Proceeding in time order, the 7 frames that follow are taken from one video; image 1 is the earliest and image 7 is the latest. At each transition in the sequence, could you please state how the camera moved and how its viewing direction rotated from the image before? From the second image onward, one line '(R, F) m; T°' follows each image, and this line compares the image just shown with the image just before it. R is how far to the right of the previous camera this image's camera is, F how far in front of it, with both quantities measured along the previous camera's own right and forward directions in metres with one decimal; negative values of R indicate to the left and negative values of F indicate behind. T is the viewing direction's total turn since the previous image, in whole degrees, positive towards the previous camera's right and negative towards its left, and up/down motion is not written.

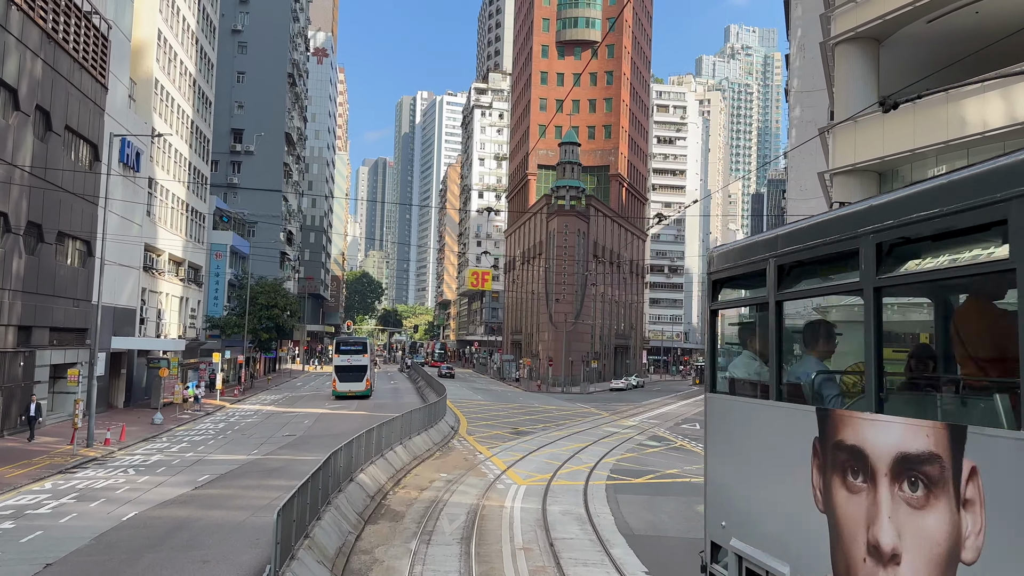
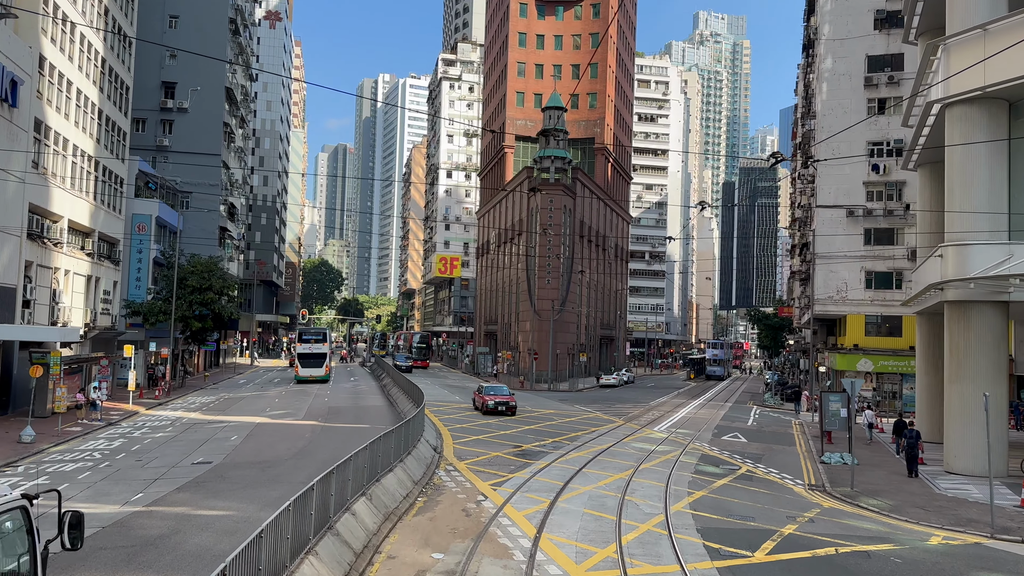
(-1.3, +8.9) m; +3°
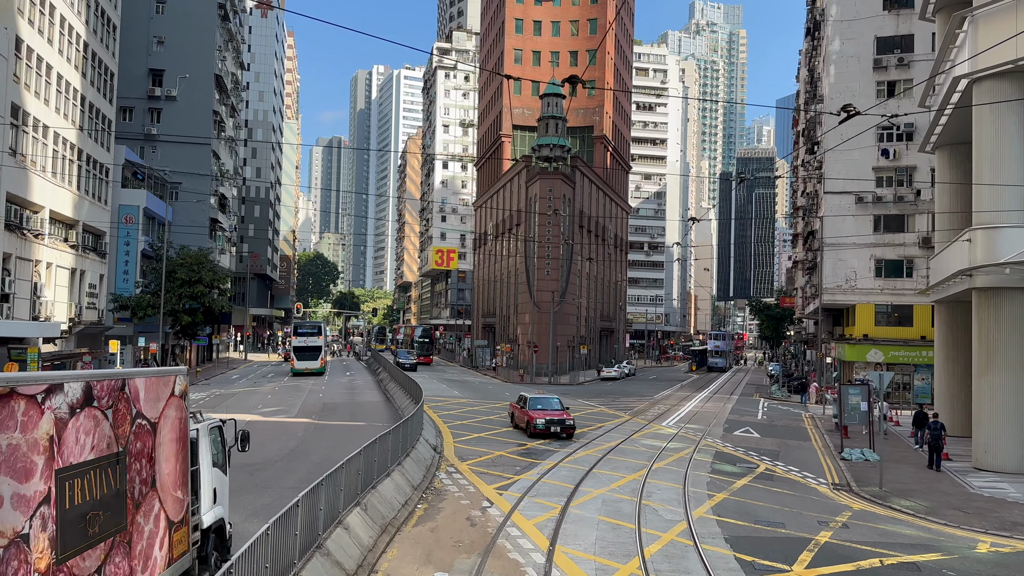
(-0.2, +1.4) m; 0°
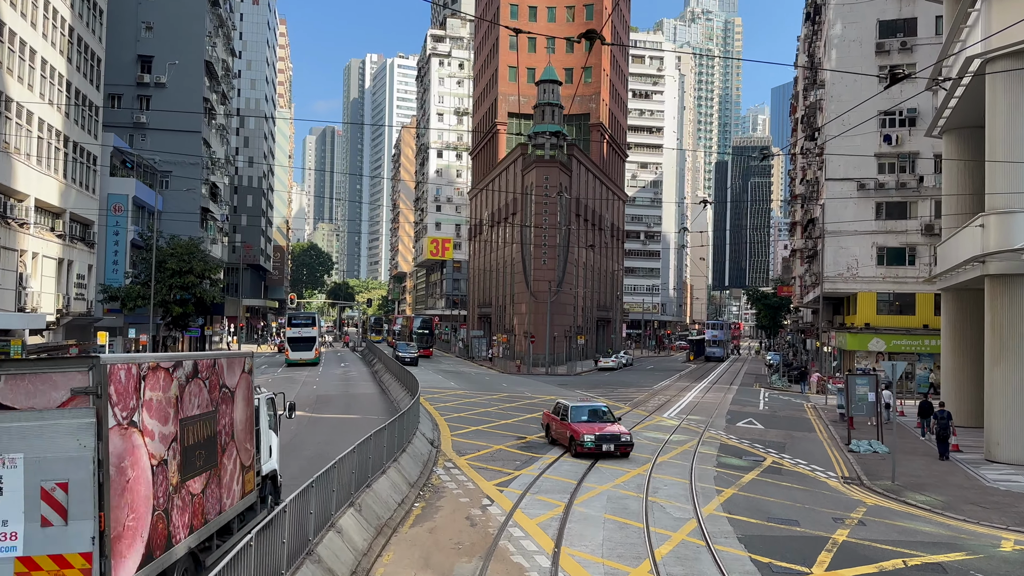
(-0.1, +0.7) m; 0°
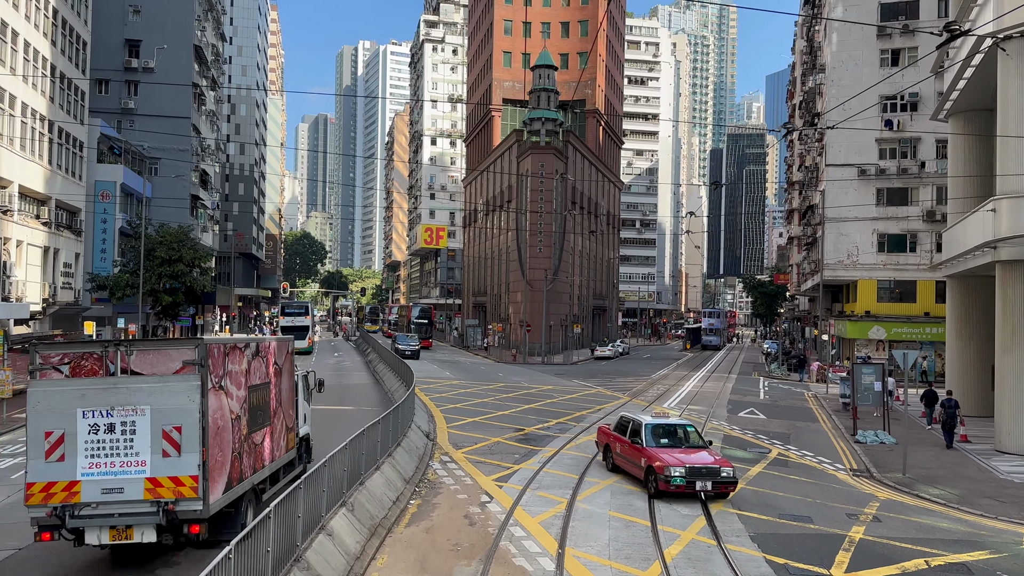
(-0.1, +0.7) m; 0°
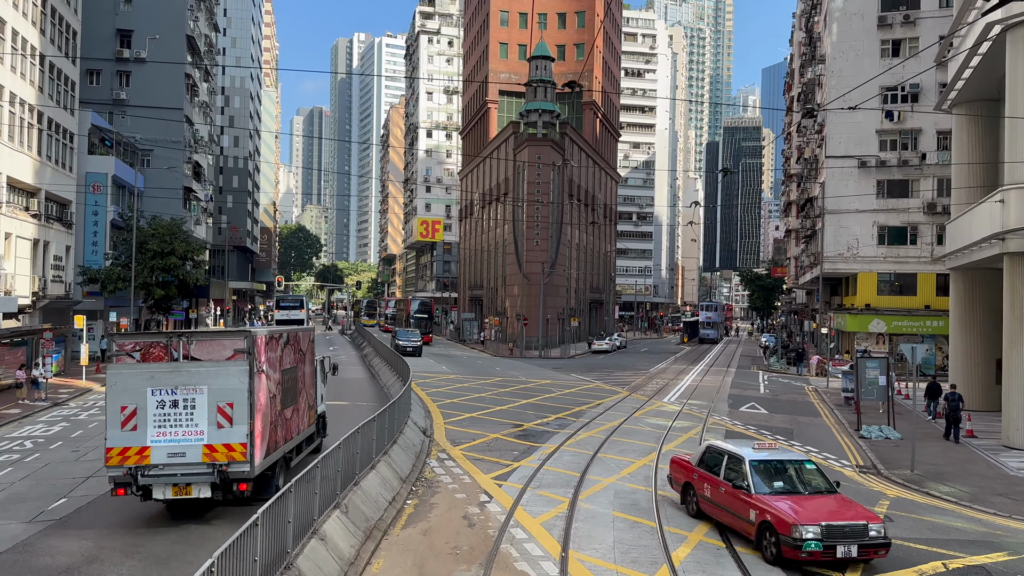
(-0.1, +0.5) m; 0°
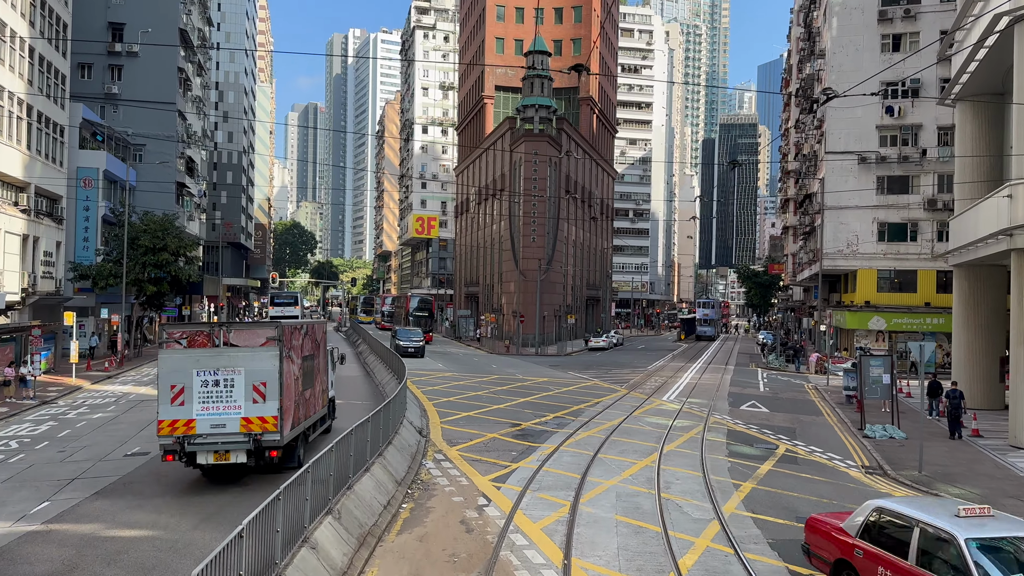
(-0.1, +0.5) m; 0°
